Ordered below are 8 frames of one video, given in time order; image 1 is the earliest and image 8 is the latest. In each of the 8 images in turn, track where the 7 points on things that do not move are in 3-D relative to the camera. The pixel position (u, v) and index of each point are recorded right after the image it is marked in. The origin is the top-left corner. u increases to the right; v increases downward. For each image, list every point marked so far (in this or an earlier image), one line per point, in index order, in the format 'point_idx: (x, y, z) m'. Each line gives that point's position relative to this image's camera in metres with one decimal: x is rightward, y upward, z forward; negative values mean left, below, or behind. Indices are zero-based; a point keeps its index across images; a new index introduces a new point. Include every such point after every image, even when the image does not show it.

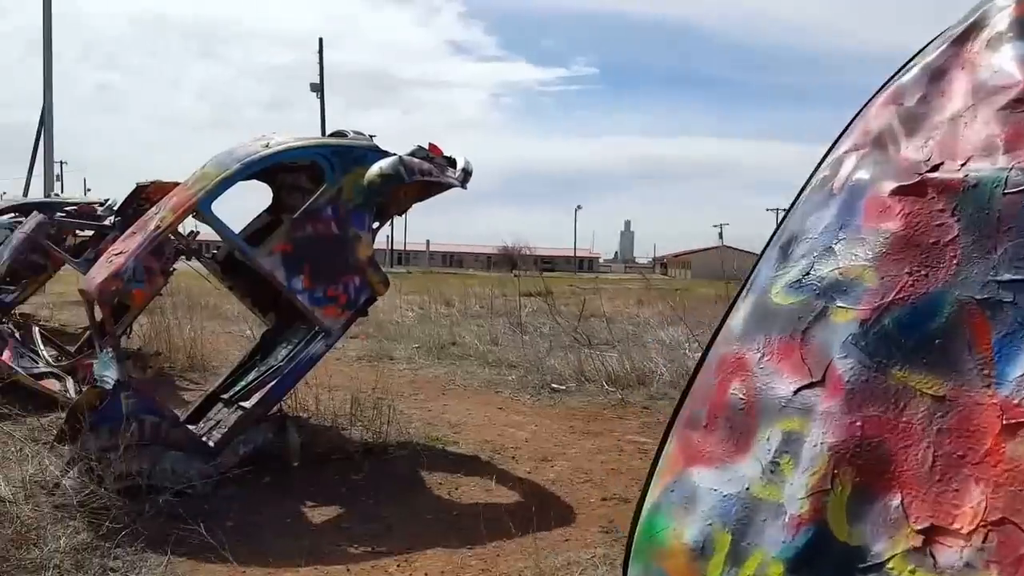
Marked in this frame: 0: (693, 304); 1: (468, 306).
0: (+2.8, -0.2, +13.1) m
1: (-0.7, -0.4, +17.1) m
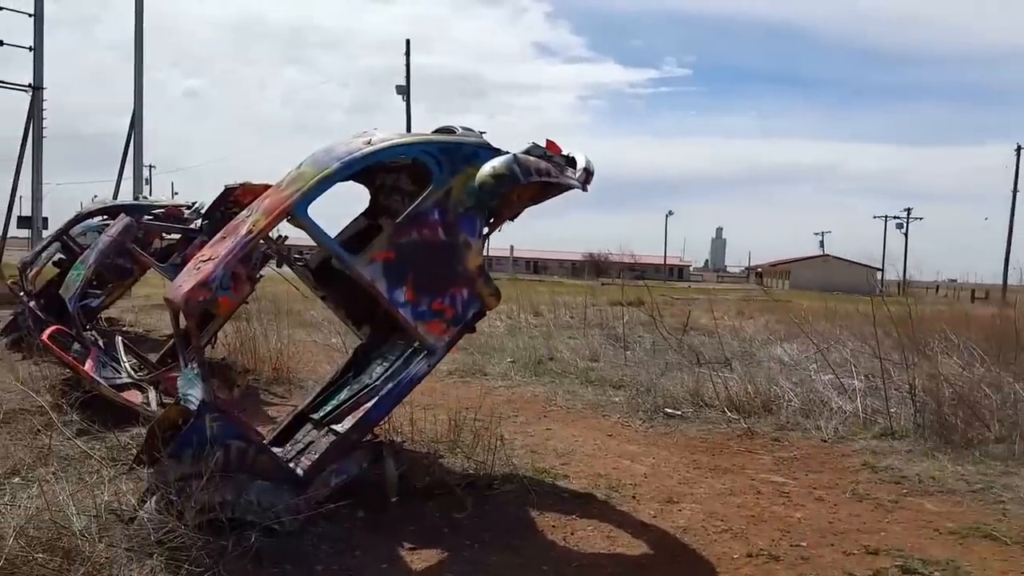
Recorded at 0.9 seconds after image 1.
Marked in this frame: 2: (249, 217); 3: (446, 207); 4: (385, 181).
0: (+4.1, -0.4, +12.2) m
1: (+0.9, -0.6, +16.5) m
2: (-1.4, +0.4, +4.7) m
3: (-0.4, +0.5, +4.8) m
4: (-0.8, +0.7, +5.4) m
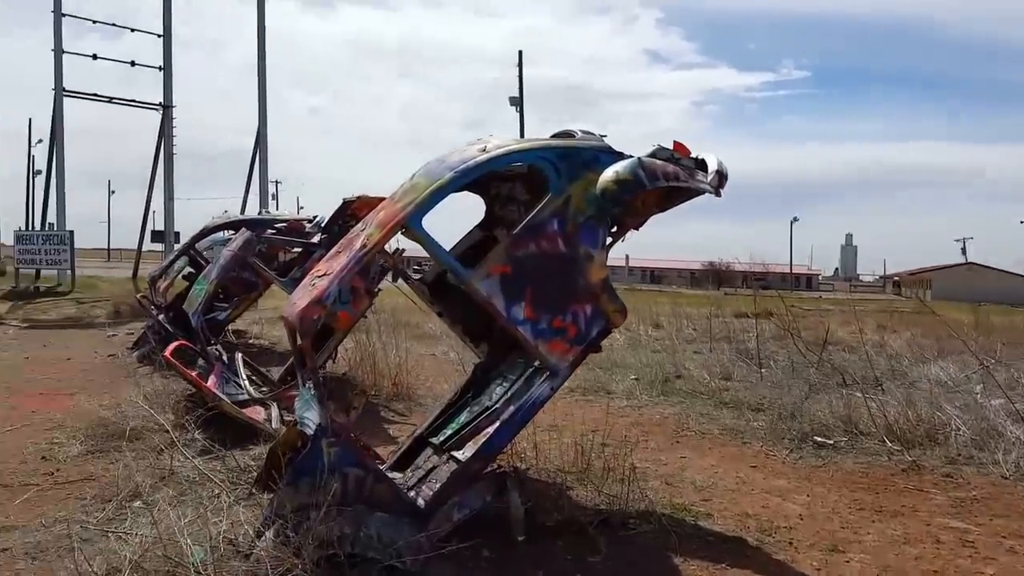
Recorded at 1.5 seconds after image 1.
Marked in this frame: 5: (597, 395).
0: (+5.7, -0.6, +11.2) m
1: (+3.1, -0.8, +15.9) m
2: (-0.8, +0.3, +4.5) m
3: (+0.3, +0.4, +4.5) m
4: (0.0, +0.6, +5.1) m
5: (+0.9, -1.1, +8.8) m
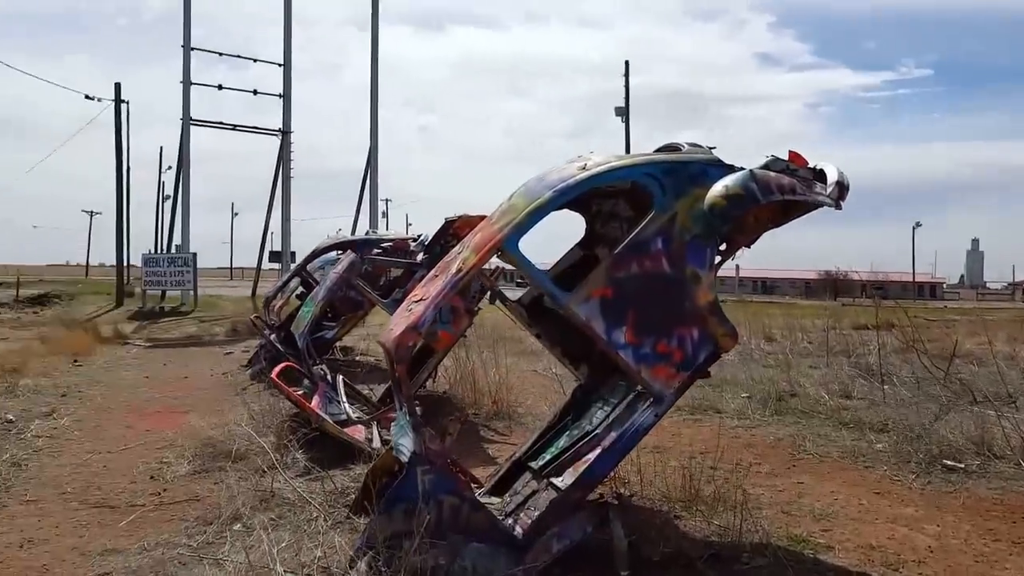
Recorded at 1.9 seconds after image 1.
0: (+7.0, -0.7, +10.2) m
1: (+5.0, -1.0, +15.2) m
2: (-0.3, +0.2, +4.4) m
3: (+0.8, +0.3, +4.2) m
4: (+0.5, +0.5, +4.9) m
5: (+1.9, -1.2, +8.5) m
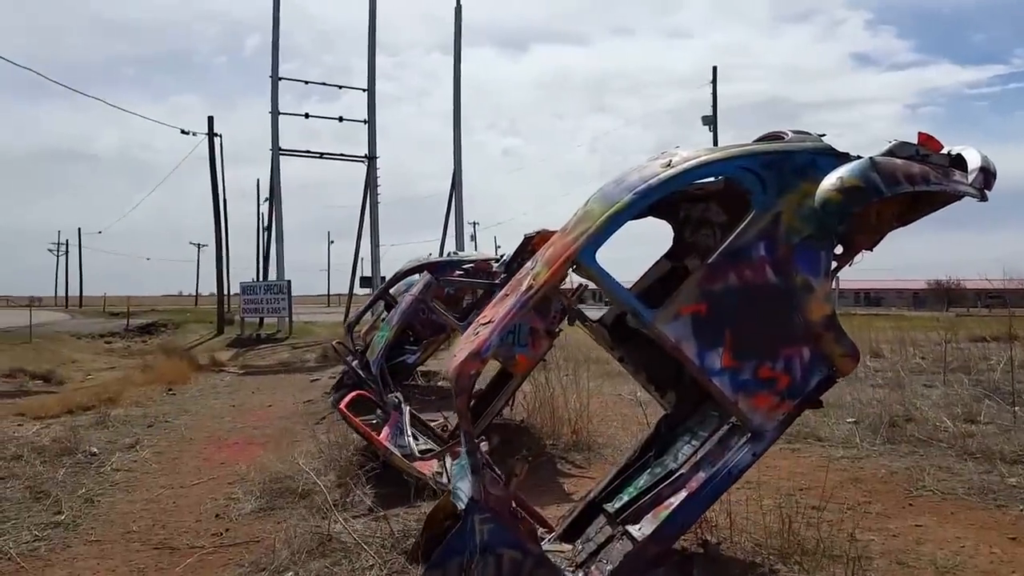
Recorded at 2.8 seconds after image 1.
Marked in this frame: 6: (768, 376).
0: (+7.8, -0.7, +9.0) m
1: (+6.4, -1.2, +14.1) m
2: (0.0, +0.1, +4.0) m
3: (+1.0, +0.2, +3.7) m
4: (+0.8, +0.4, +4.4) m
5: (+2.6, -1.4, +7.8) m
6: (+1.0, -0.4, +3.6) m
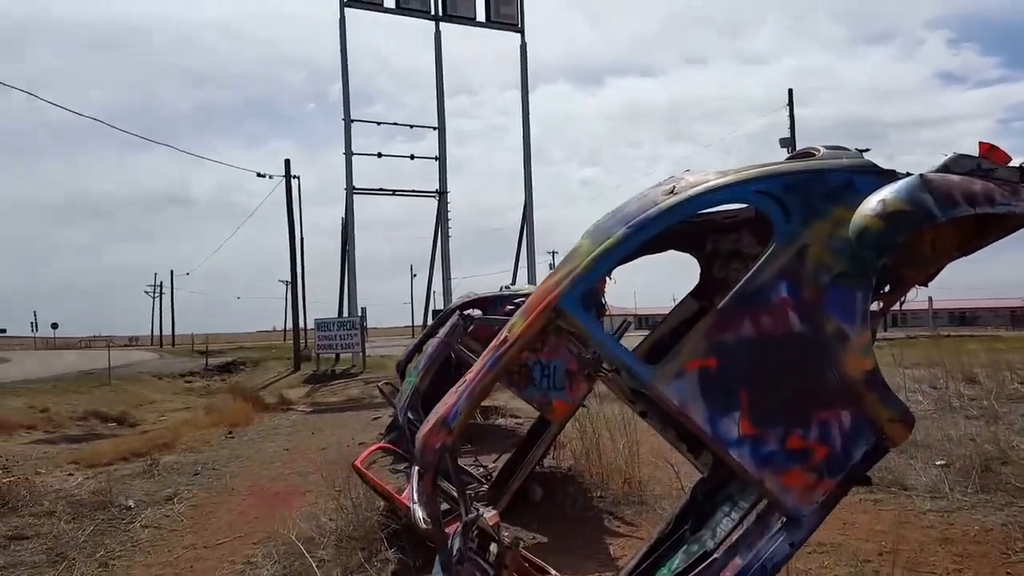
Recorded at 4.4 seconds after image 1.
0: (+8.3, -0.8, +7.7) m
1: (+7.3, -1.5, +12.9) m
2: (0.0, -0.1, +3.5) m
3: (+1.0, 0.0, +3.1) m
4: (+0.9, +0.2, +3.8) m
5: (+3.0, -1.6, +6.9) m
6: (+1.0, -0.5, +3.0) m
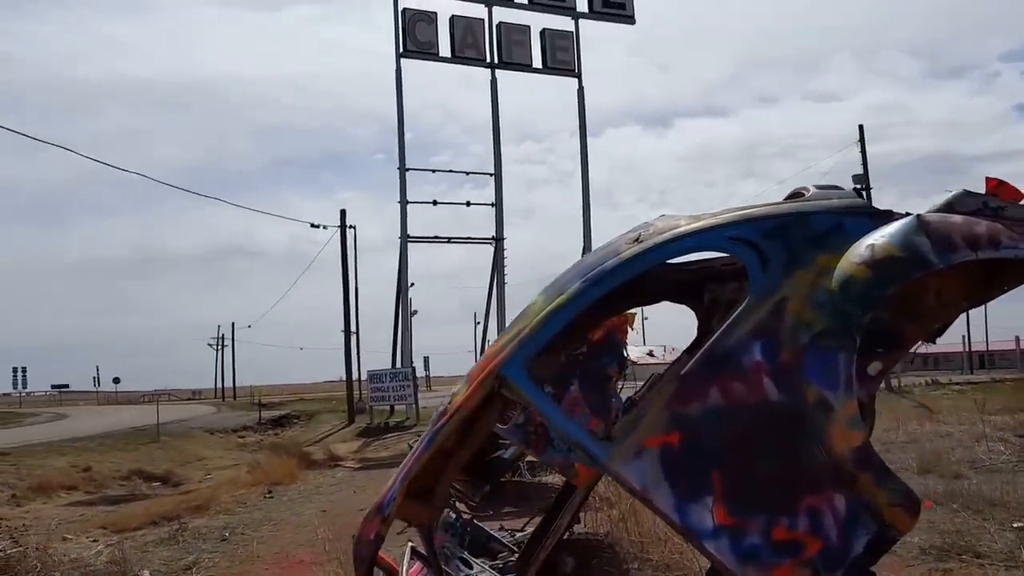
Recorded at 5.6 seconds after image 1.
0: (+8.5, -1.1, +6.7) m
1: (+7.9, -2.1, +11.9) m
2: (0.0, -0.4, +3.0) m
3: (+0.9, -0.2, +2.6) m
4: (+0.8, -0.1, +3.3) m
5: (+3.2, -2.0, +6.2) m
6: (+0.9, -0.7, +2.5) m
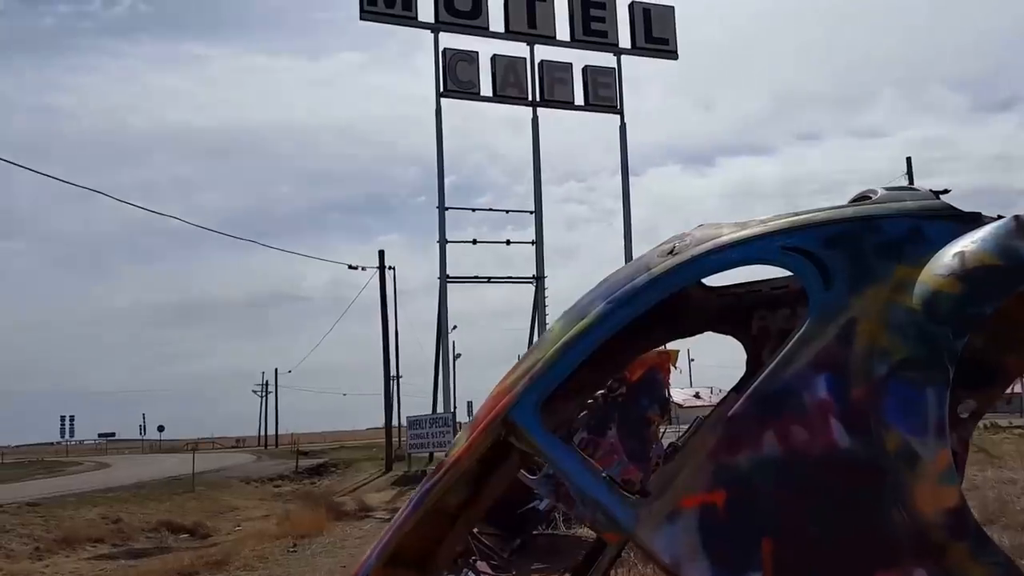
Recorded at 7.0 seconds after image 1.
0: (+8.6, -1.3, +5.8) m
1: (+8.3, -2.6, +11.0) m
2: (-0.1, -0.5, +2.6) m
3: (+0.8, -0.3, +2.2) m
4: (+0.8, -0.2, +2.9) m
5: (+3.3, -2.2, +5.5) m
6: (+0.8, -0.8, +2.0) m
